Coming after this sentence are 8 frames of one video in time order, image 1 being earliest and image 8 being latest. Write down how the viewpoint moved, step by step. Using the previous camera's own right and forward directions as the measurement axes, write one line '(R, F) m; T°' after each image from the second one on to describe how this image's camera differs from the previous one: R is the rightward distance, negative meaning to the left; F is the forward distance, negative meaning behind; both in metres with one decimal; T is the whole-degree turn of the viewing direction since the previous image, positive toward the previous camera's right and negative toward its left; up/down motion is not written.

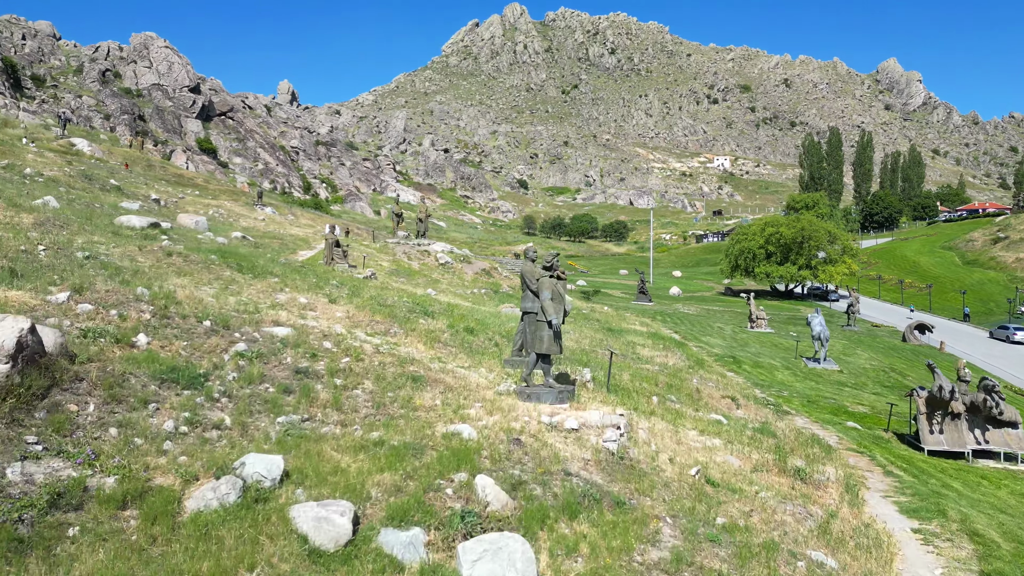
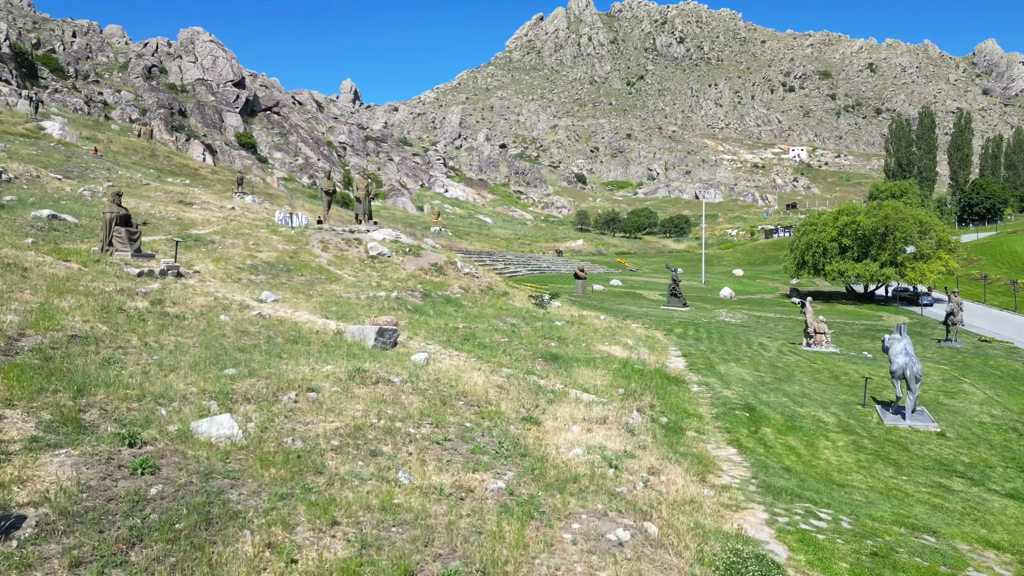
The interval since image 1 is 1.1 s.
(+3.8, +8.6) m; -6°
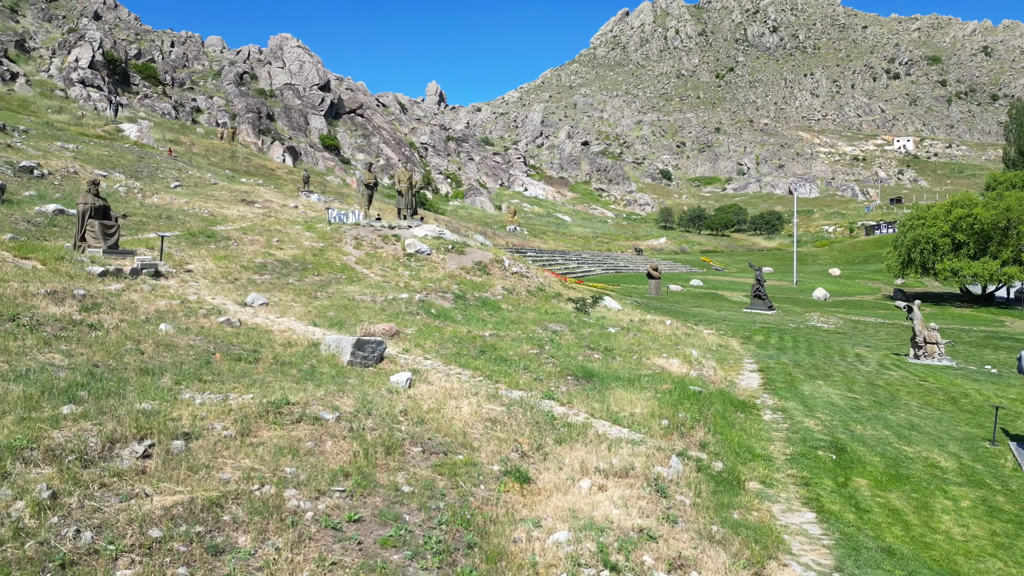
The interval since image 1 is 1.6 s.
(+1.0, +2.6) m; -7°
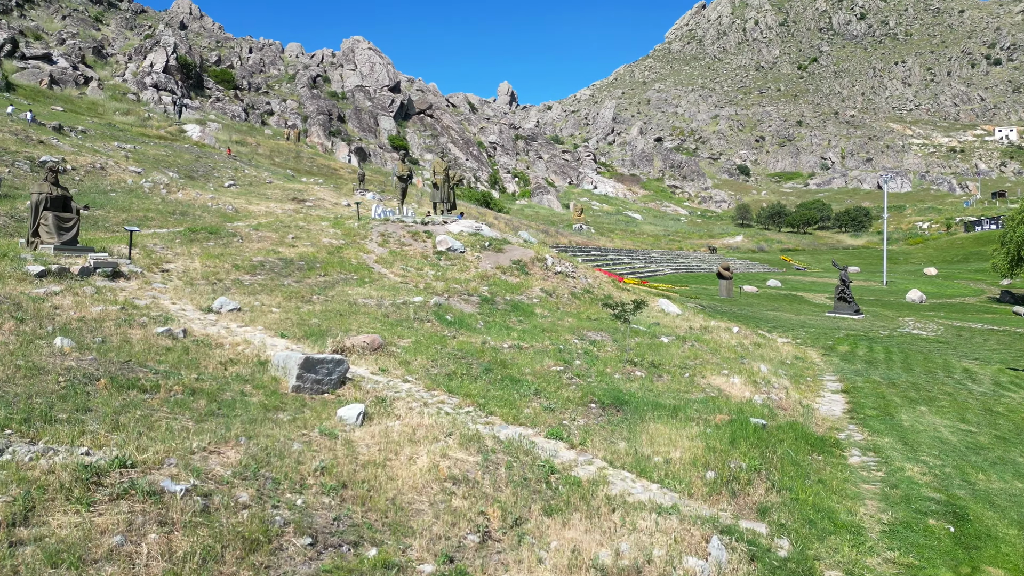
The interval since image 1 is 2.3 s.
(+0.8, +2.4) m; -6°
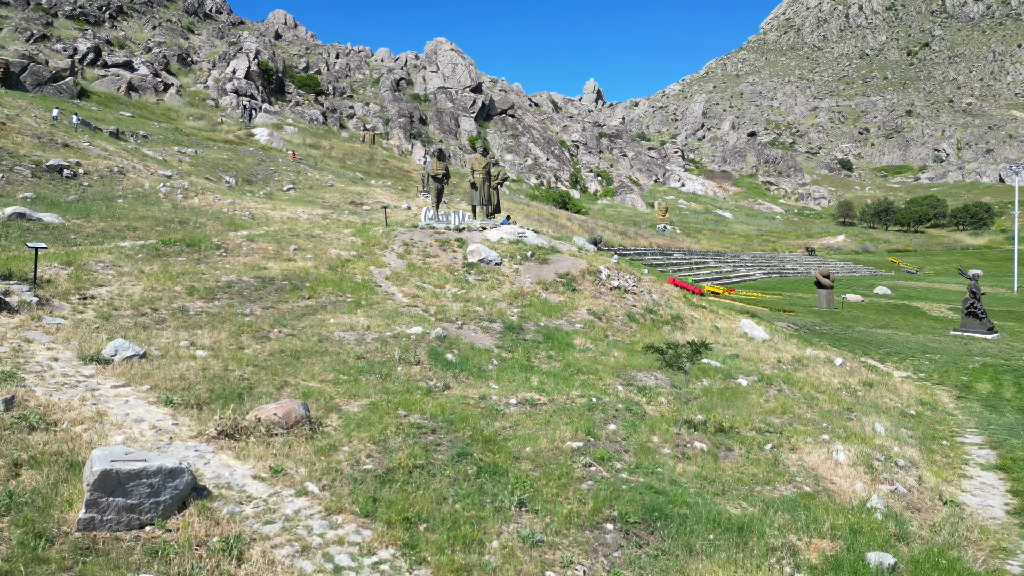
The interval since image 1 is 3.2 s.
(+1.0, +3.3) m; -7°
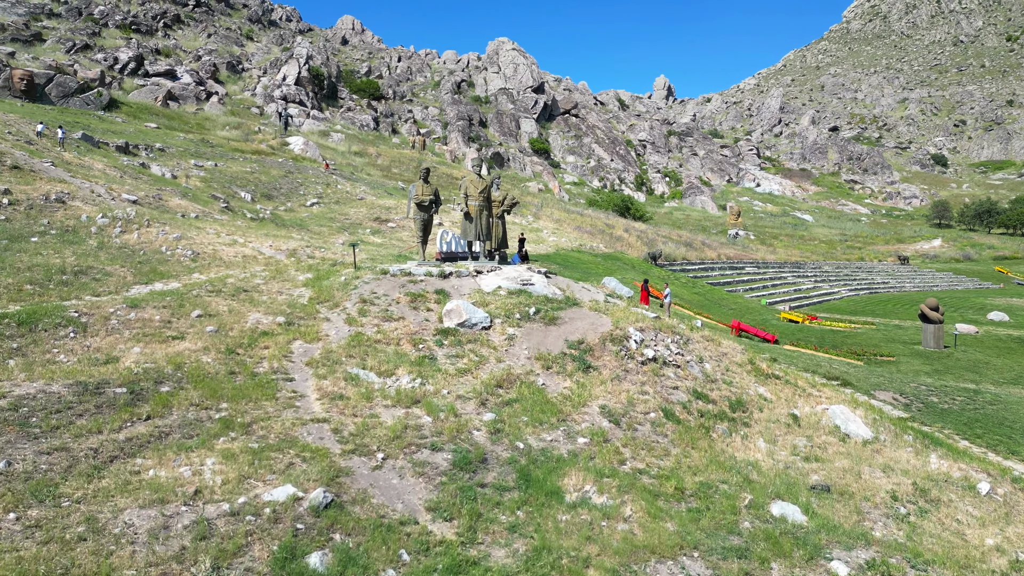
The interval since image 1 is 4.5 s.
(+1.3, +4.6) m; -6°
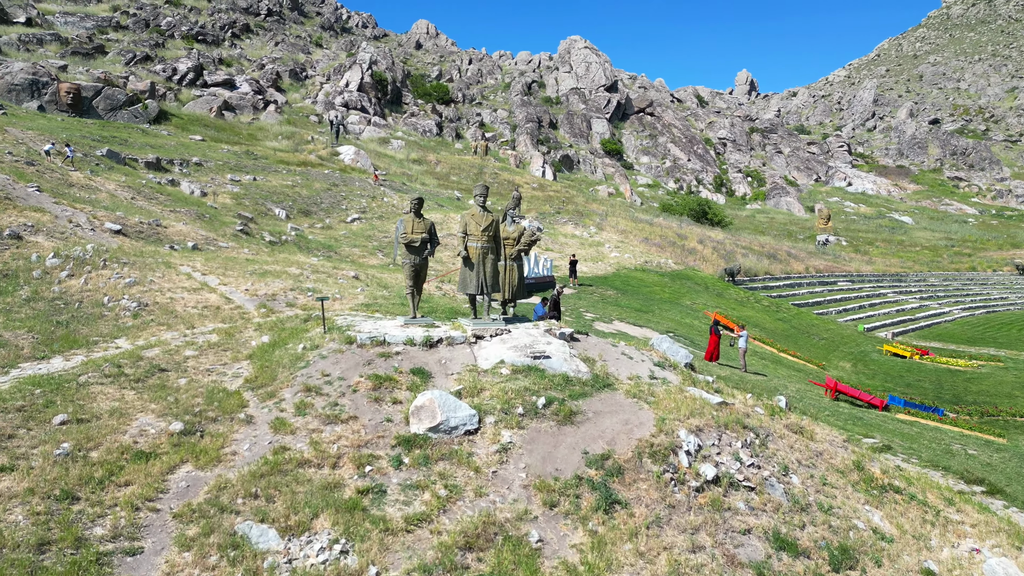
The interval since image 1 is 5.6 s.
(+1.0, +3.7) m; -6°
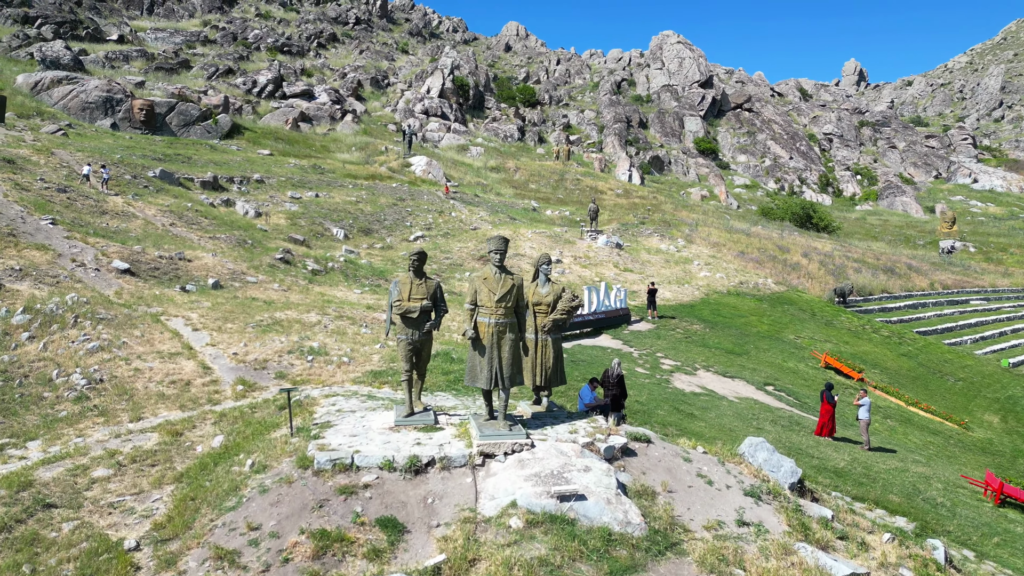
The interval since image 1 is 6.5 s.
(+0.7, +3.2) m; -7°
